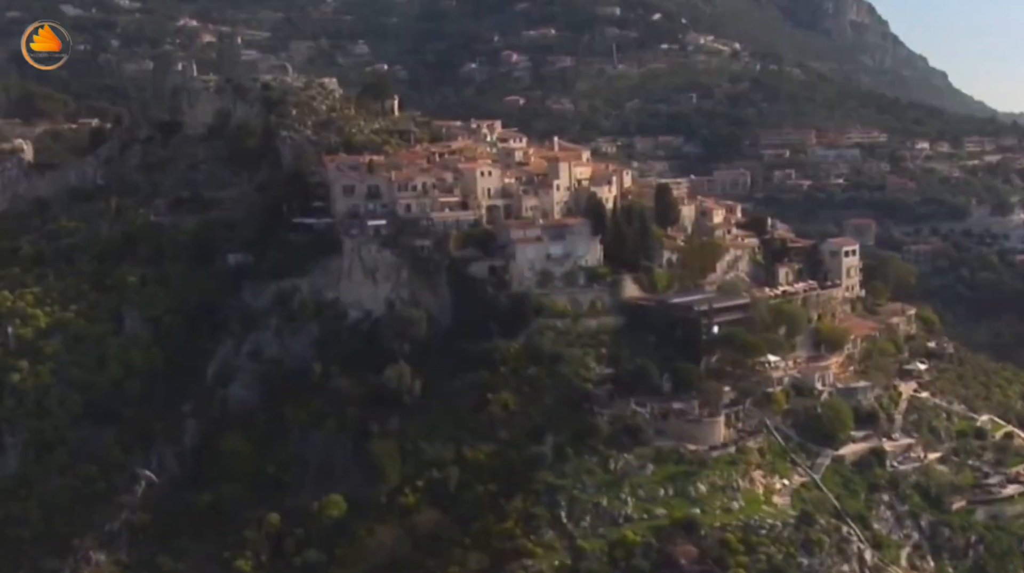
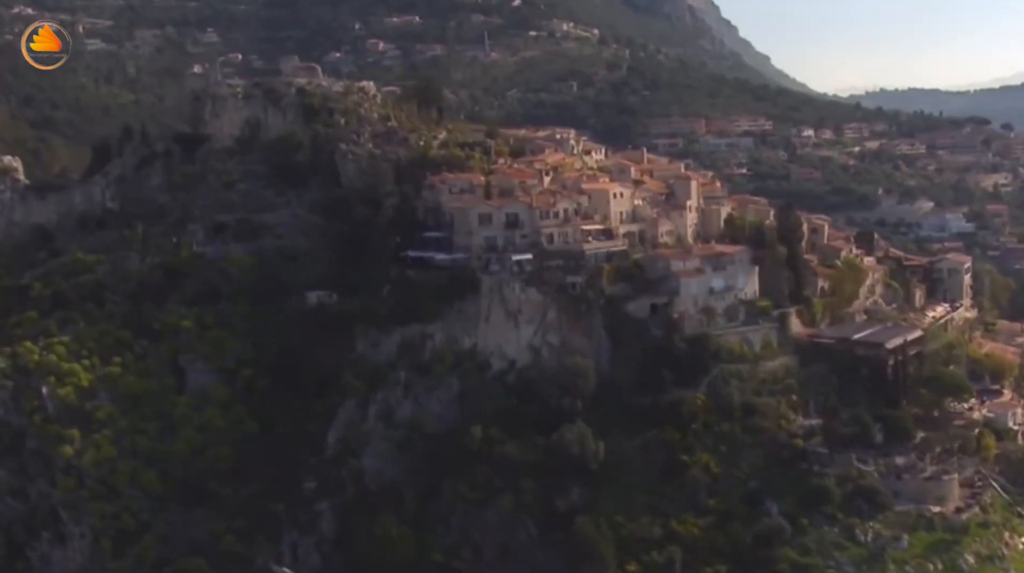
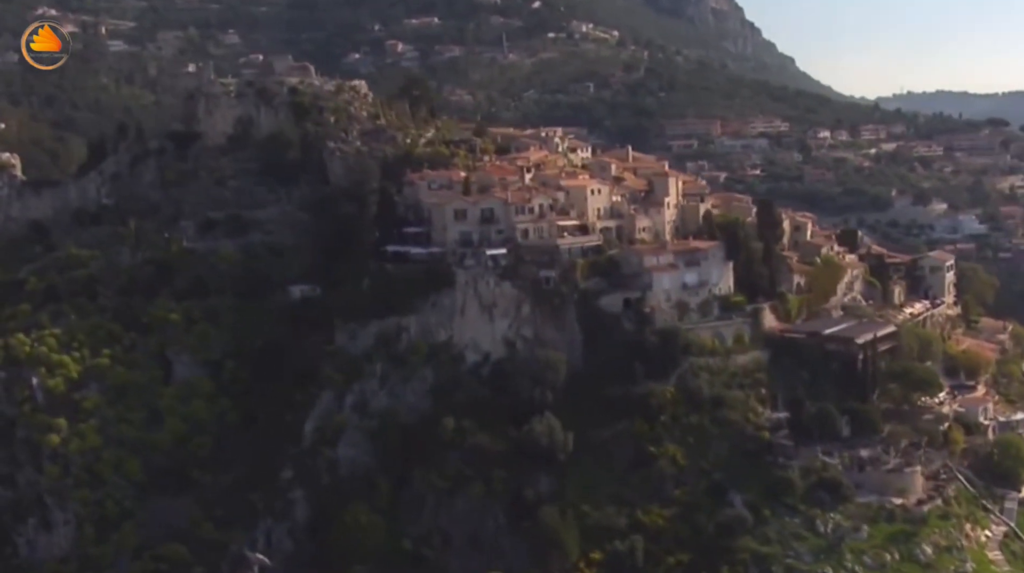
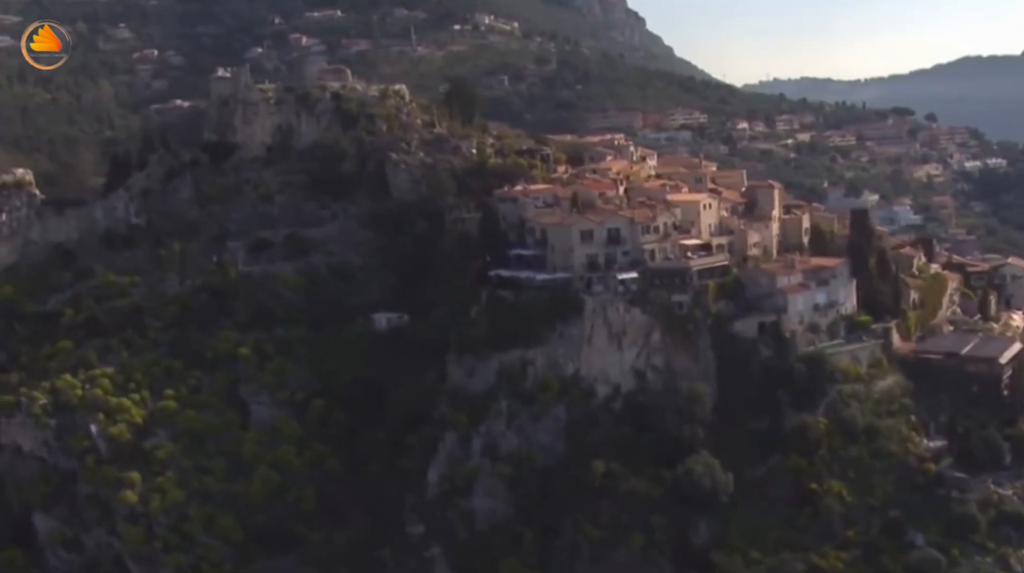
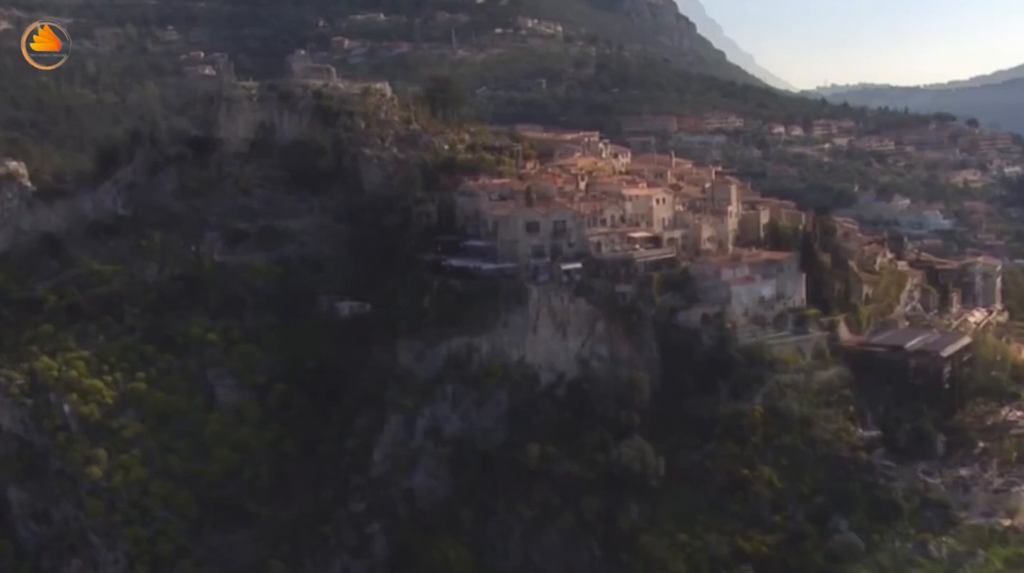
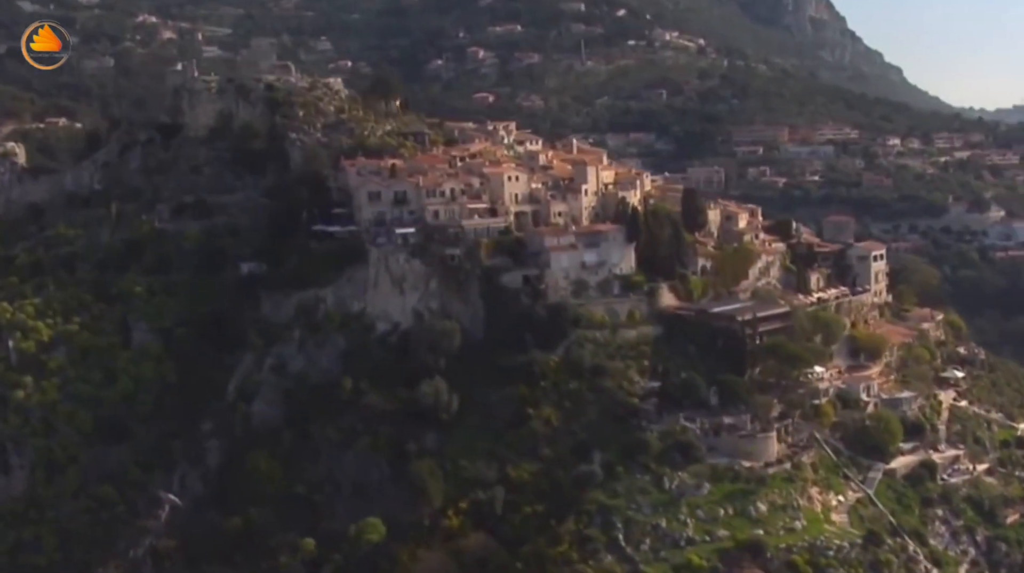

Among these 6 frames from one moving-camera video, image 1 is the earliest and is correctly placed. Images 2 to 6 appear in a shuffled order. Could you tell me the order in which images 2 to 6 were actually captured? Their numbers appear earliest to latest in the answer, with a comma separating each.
6, 3, 2, 5, 4
